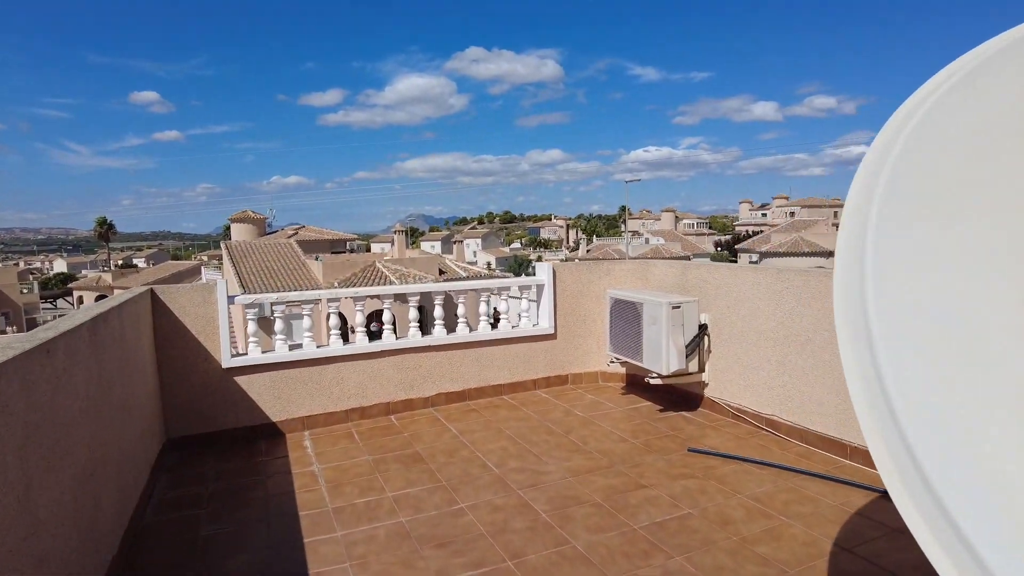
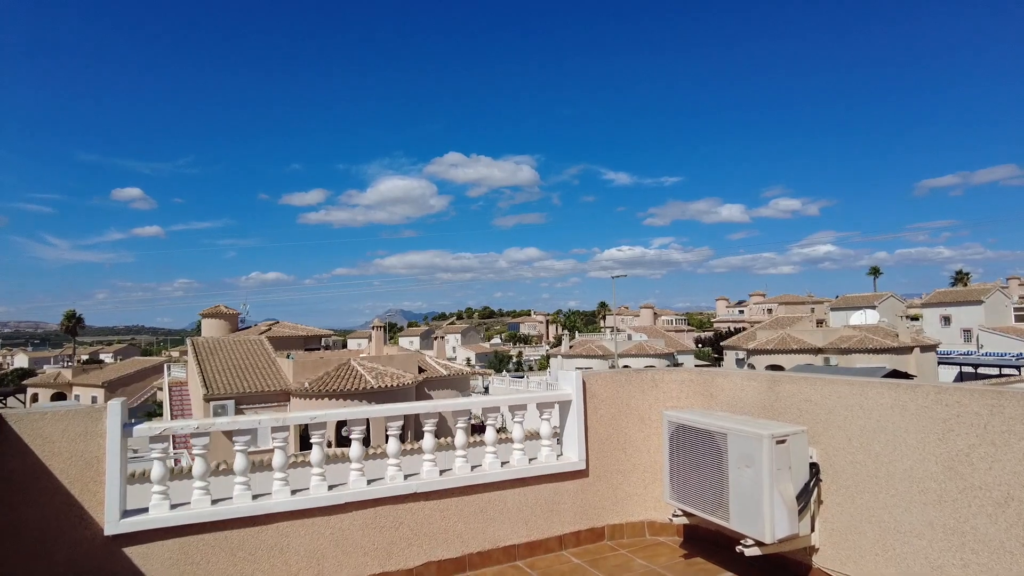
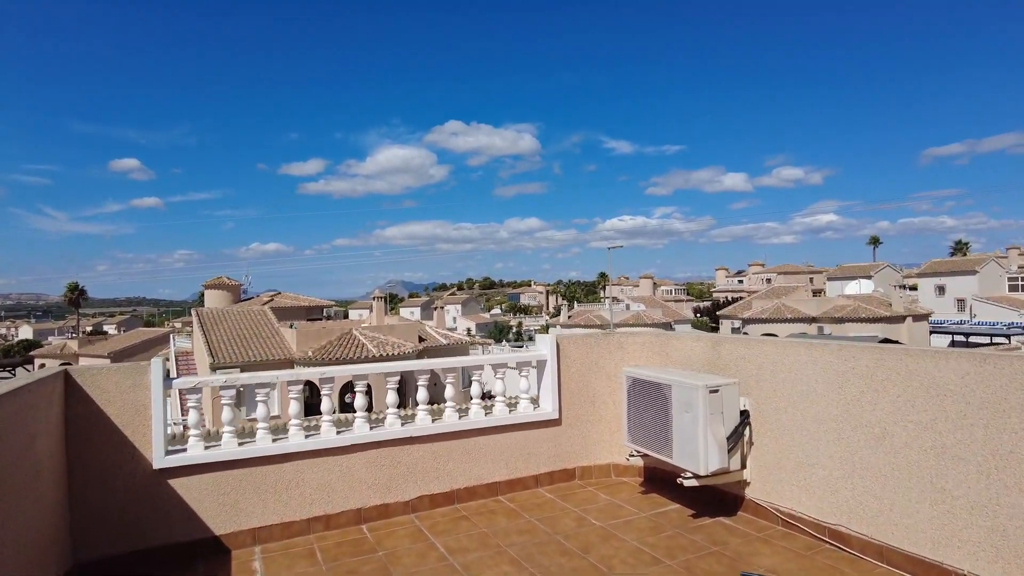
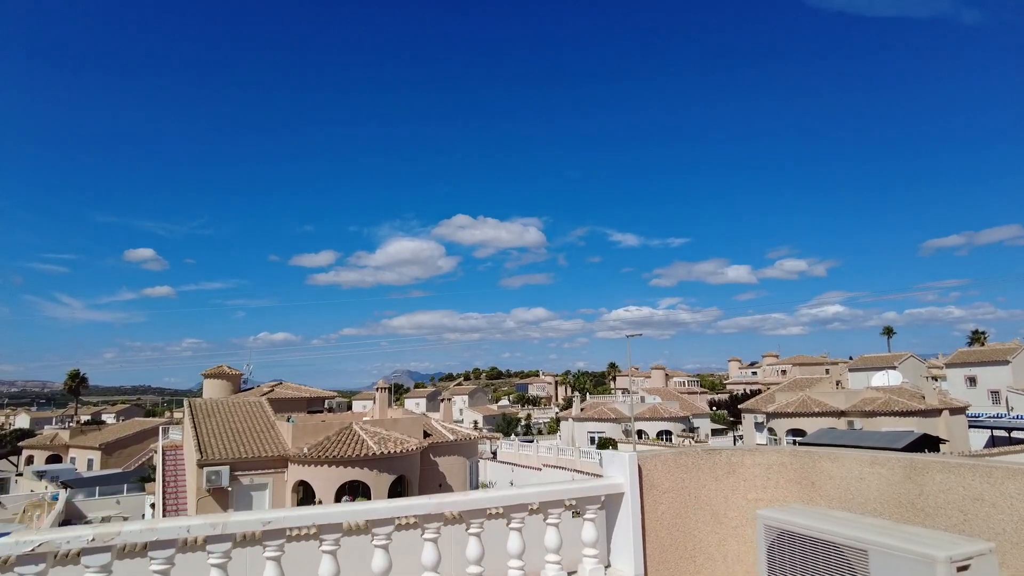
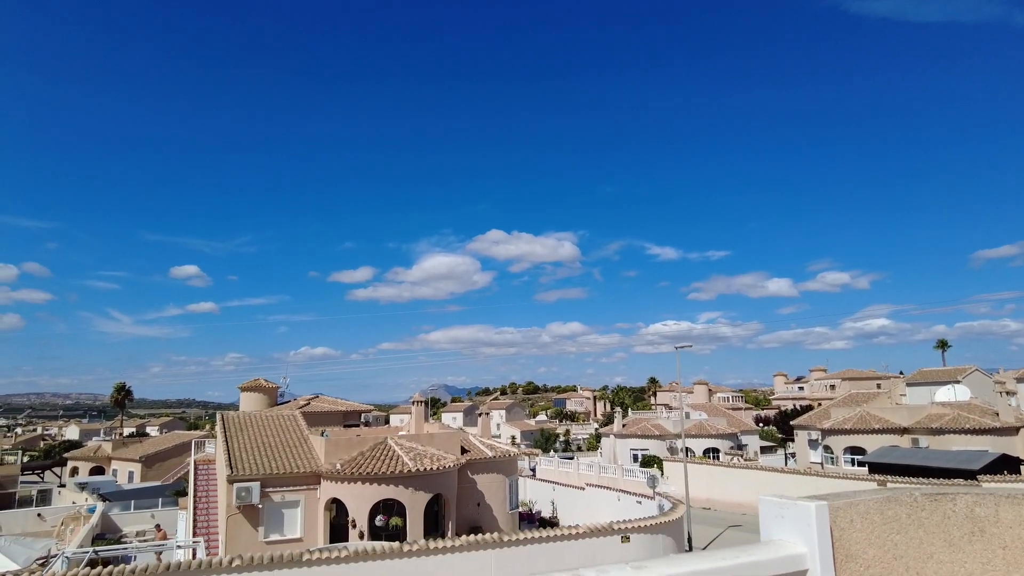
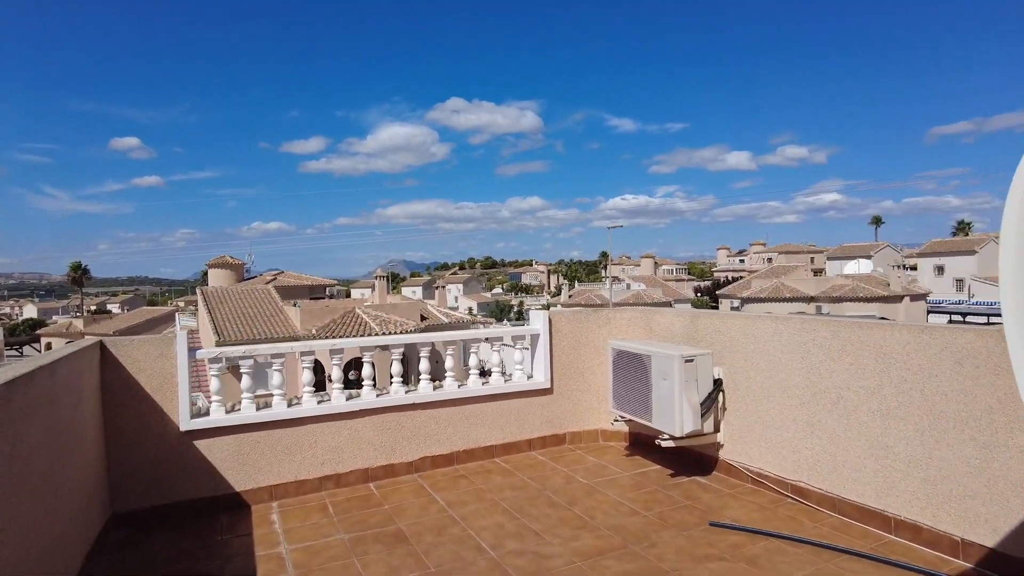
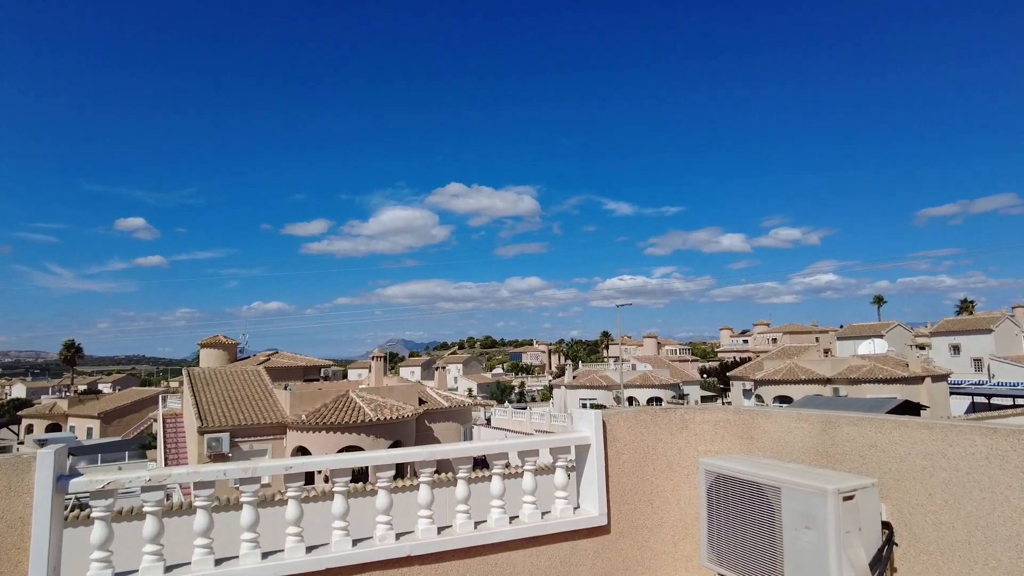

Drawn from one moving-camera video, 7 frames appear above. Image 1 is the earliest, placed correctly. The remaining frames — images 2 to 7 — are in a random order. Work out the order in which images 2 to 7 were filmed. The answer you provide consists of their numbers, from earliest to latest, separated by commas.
6, 3, 2, 7, 4, 5
